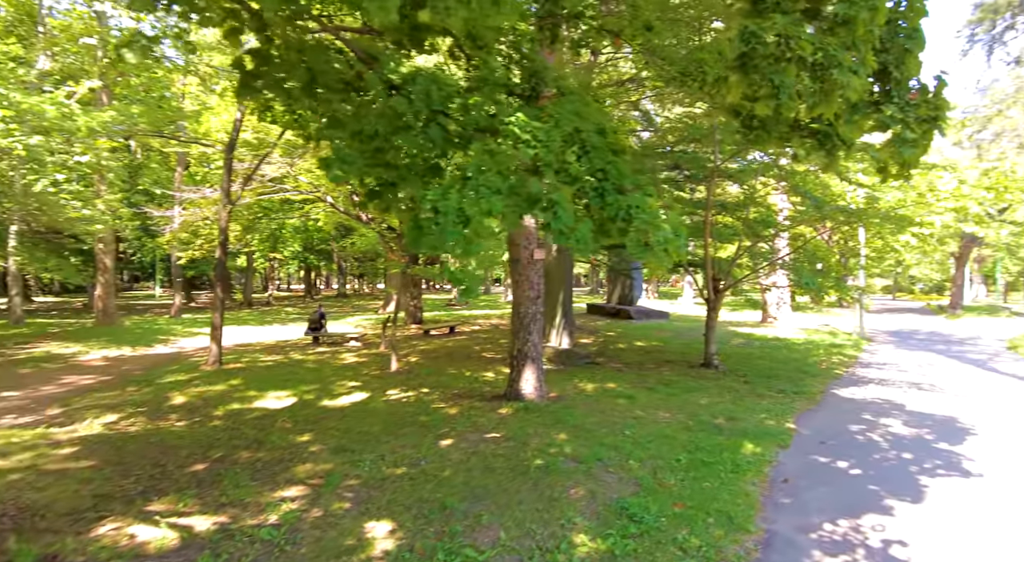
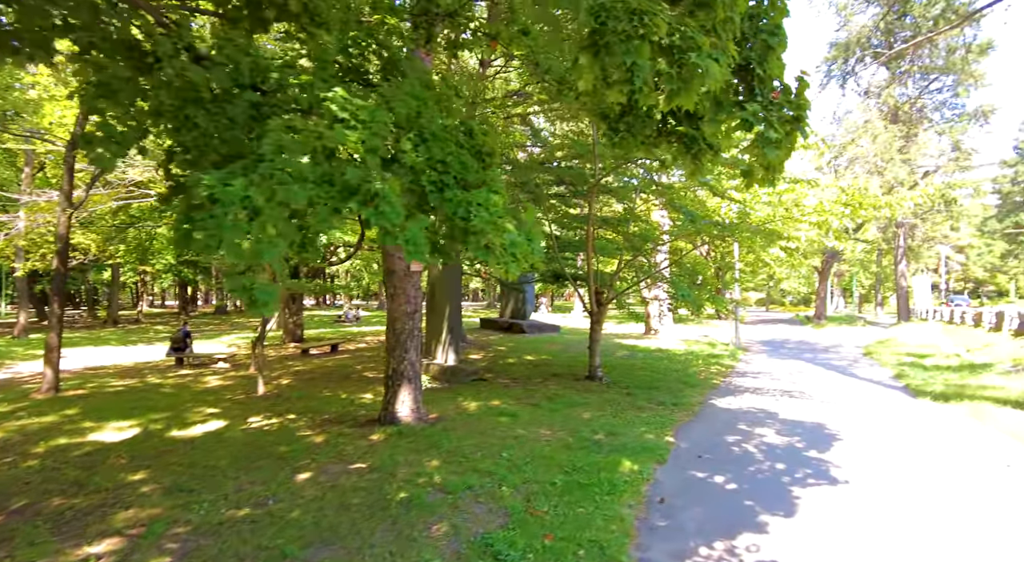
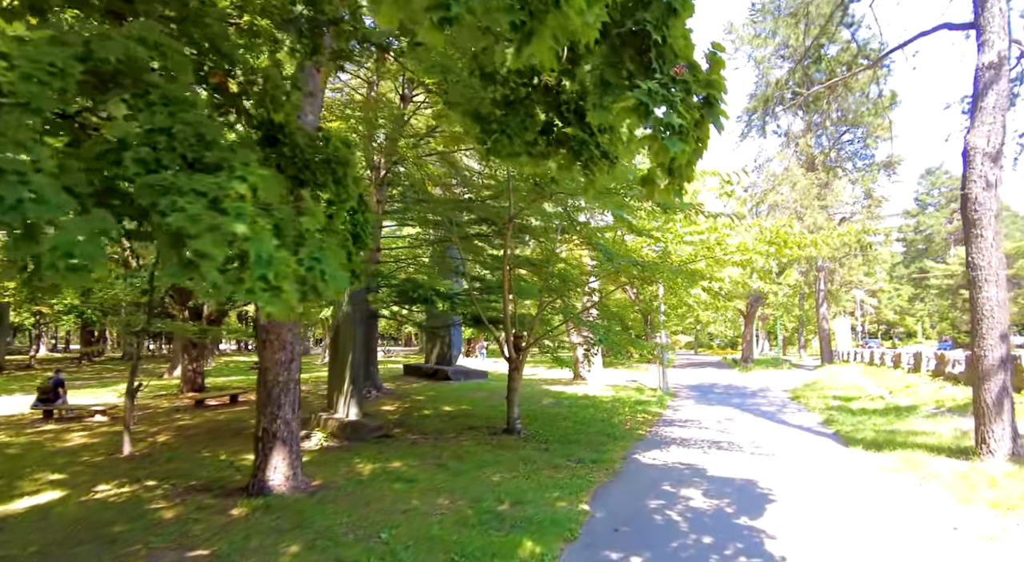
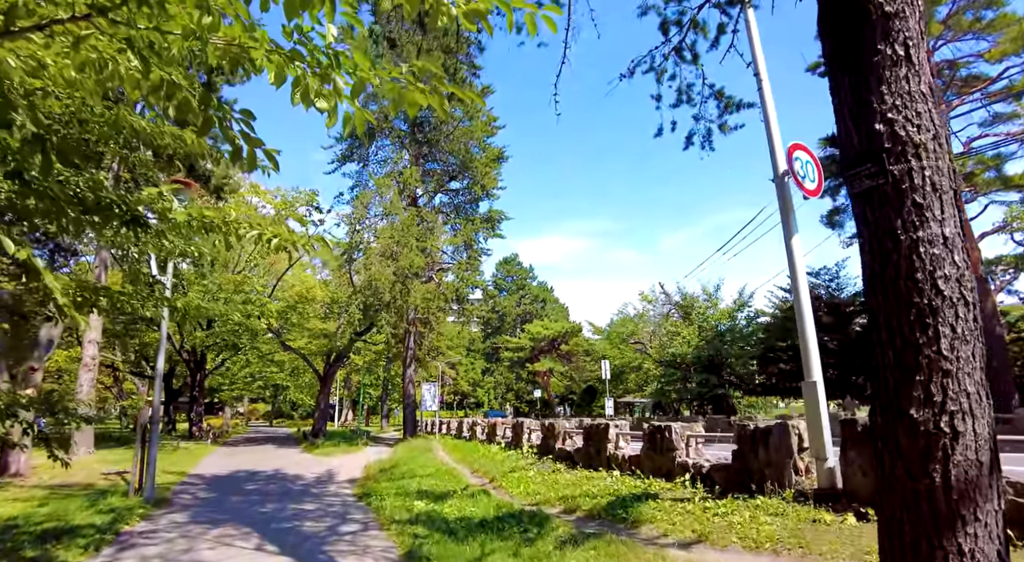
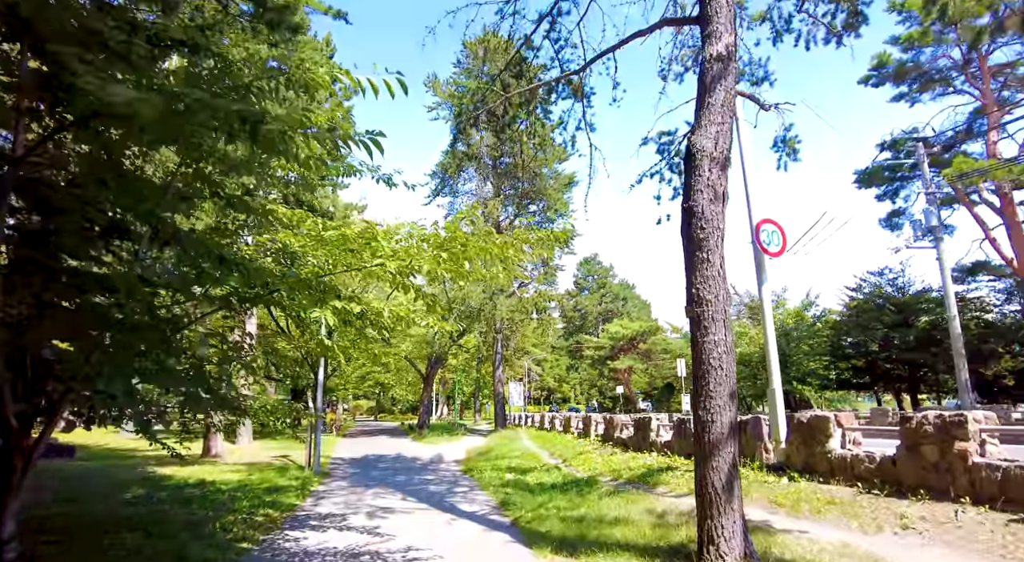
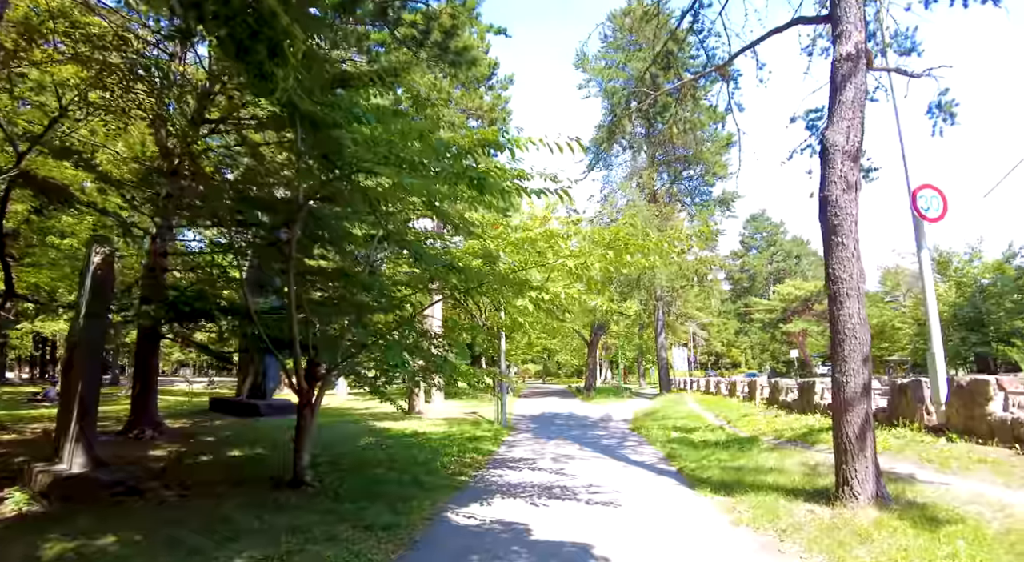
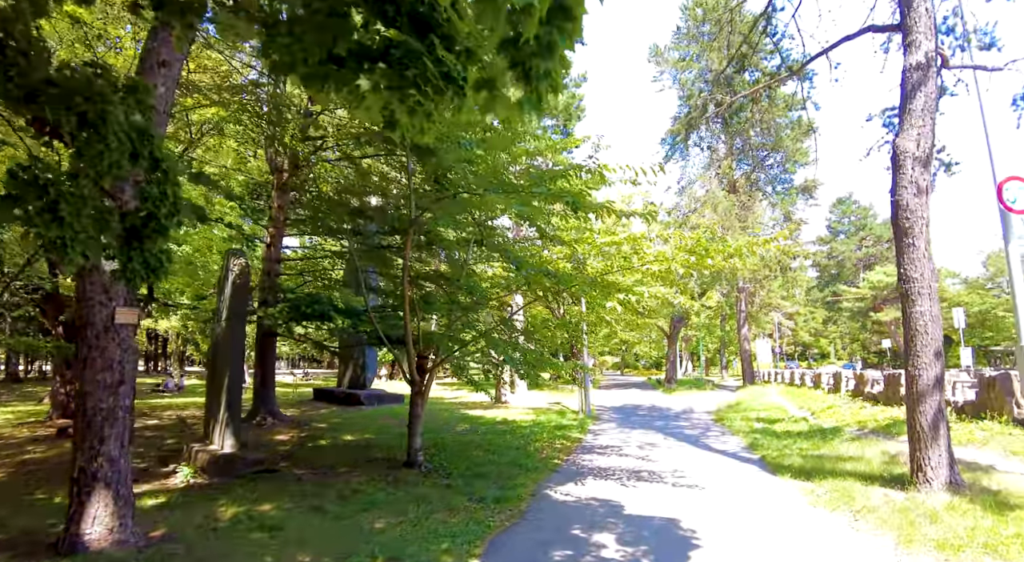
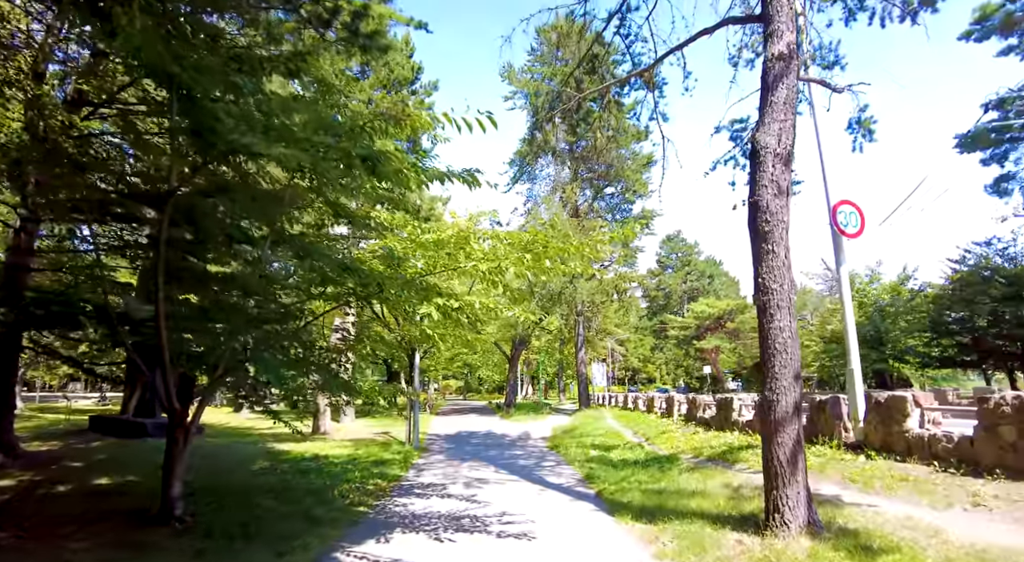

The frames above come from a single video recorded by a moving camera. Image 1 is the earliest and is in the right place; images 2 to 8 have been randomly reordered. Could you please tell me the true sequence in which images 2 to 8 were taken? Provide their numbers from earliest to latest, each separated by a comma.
2, 3, 7, 6, 8, 5, 4
